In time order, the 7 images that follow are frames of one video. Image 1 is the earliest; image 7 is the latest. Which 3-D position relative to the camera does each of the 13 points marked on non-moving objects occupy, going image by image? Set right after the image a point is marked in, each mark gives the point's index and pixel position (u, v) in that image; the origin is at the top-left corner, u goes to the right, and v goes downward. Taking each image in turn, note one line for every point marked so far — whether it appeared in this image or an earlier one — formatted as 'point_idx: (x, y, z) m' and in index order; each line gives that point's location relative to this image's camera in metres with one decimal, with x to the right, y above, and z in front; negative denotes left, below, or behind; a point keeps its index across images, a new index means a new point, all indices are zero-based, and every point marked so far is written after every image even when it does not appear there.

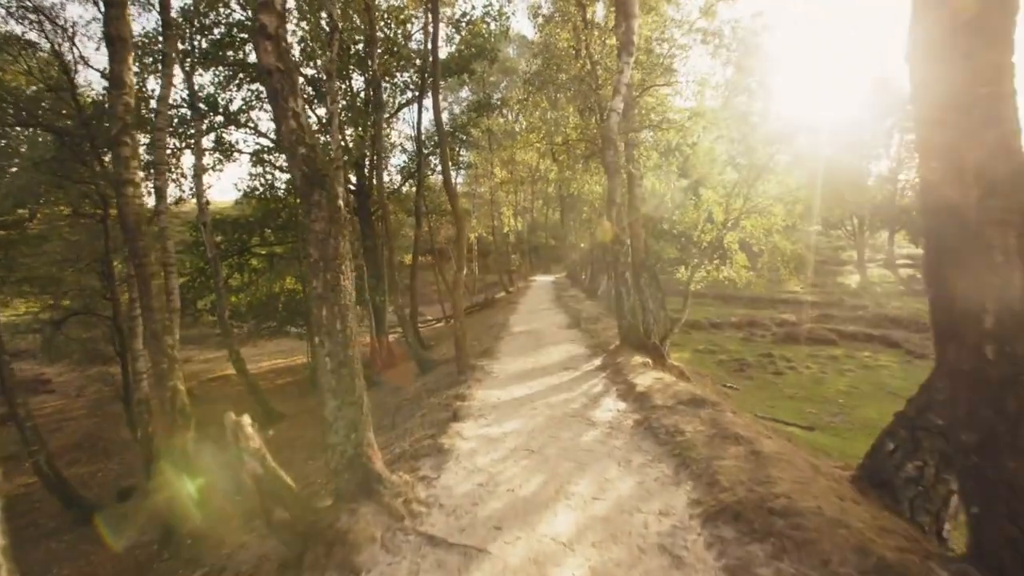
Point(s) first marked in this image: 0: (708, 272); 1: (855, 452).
0: (+6.0, +0.5, +17.2) m
1: (+11.2, -5.3, +18.9) m
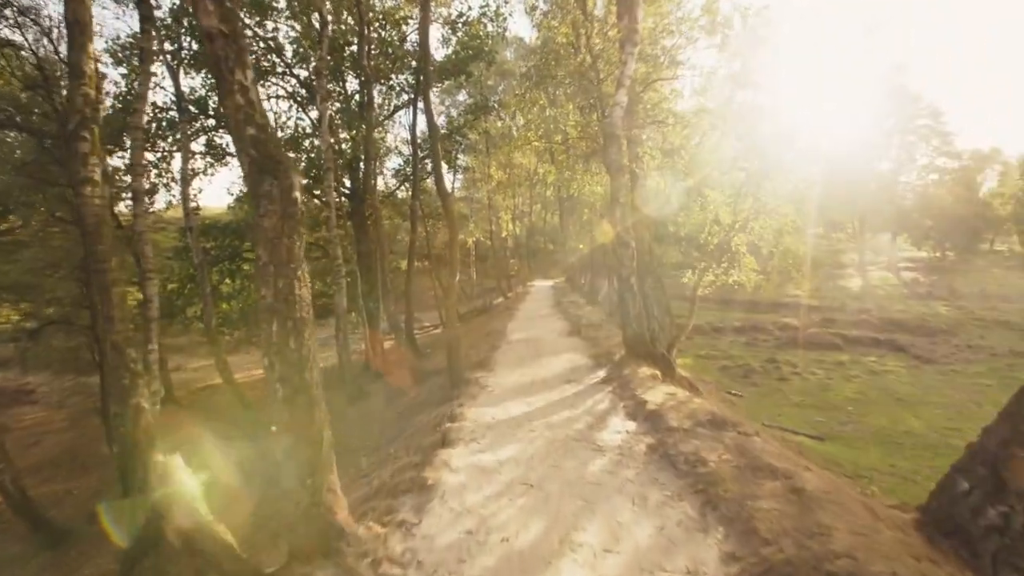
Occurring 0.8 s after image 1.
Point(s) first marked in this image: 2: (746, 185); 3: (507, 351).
0: (+5.9, +0.3, +16.4) m
1: (+11.2, -5.5, +18.1) m
2: (+6.3, +2.9, +15.3) m
3: (-0.1, -1.7, +14.9) m
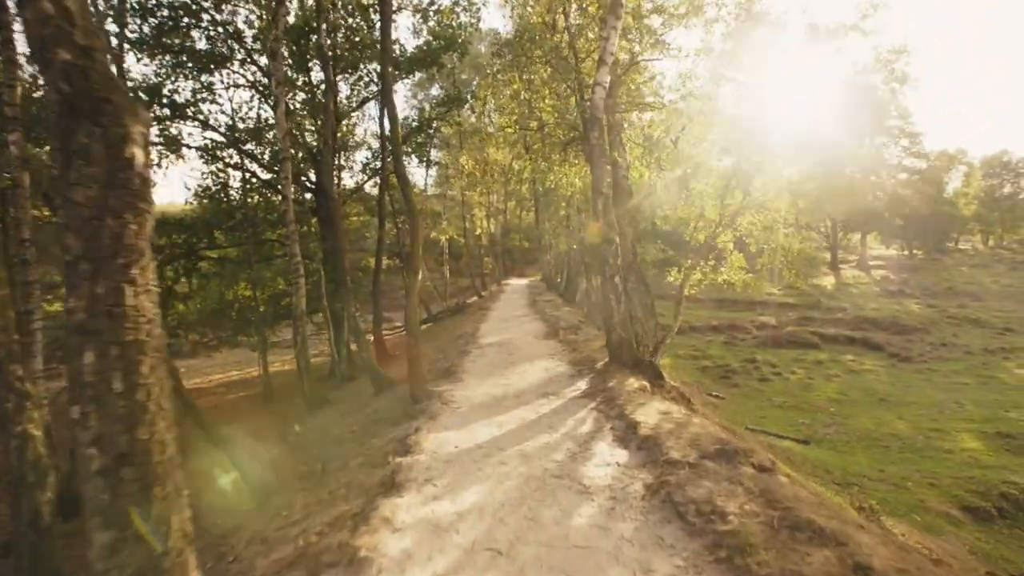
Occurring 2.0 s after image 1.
0: (+5.2, +0.4, +15.5) m
1: (+10.4, -5.4, +17.4) m
2: (+5.6, +2.9, +14.3) m
3: (-0.8, -1.7, +13.7) m
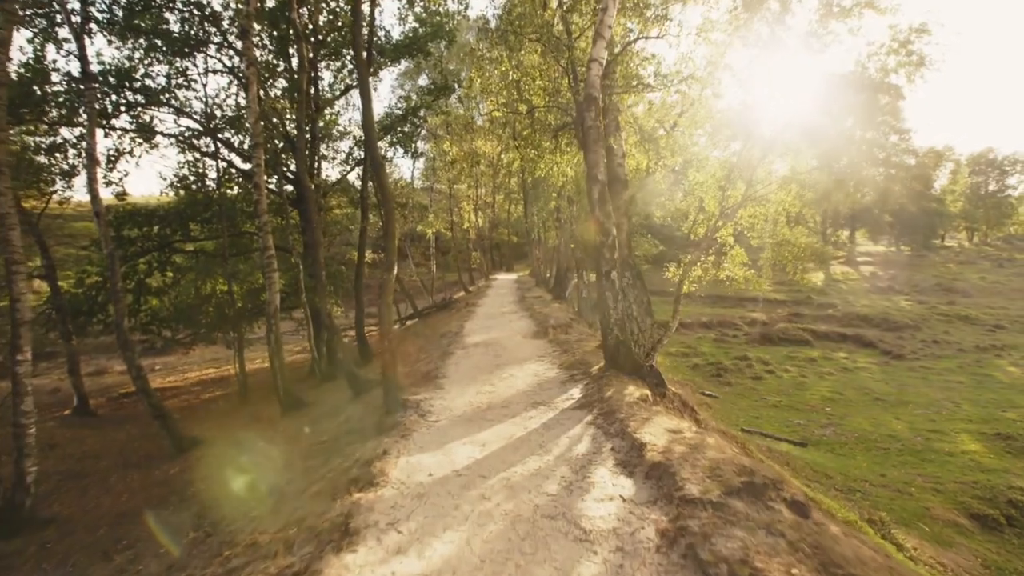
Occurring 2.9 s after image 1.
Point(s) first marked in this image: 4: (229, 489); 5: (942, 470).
0: (+4.9, +0.5, +14.6) m
1: (+10.0, -5.3, +16.7) m
2: (+5.3, +3.0, +13.5) m
3: (-1.1, -1.6, +12.7) m
4: (-4.6, -3.3, +9.4) m
5: (+12.8, -5.4, +17.2) m
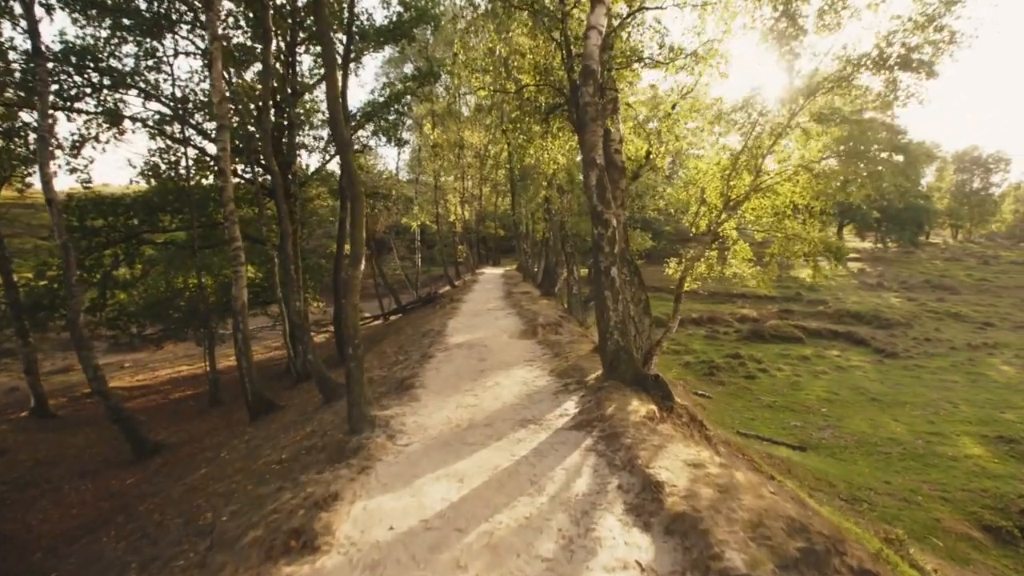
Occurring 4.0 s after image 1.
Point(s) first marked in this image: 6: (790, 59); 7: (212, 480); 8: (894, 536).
0: (+4.5, +0.5, +13.6) m
1: (+9.6, -5.3, +15.9) m
2: (+5.0, +3.1, +12.5) m
3: (-1.4, -1.5, +11.6) m
4: (-4.8, -3.2, +8.2) m
5: (+12.4, -5.4, +16.5) m
6: (+5.3, +4.4, +11.1) m
7: (-5.0, -3.2, +9.7) m
8: (+7.3, -4.7, +11.1) m
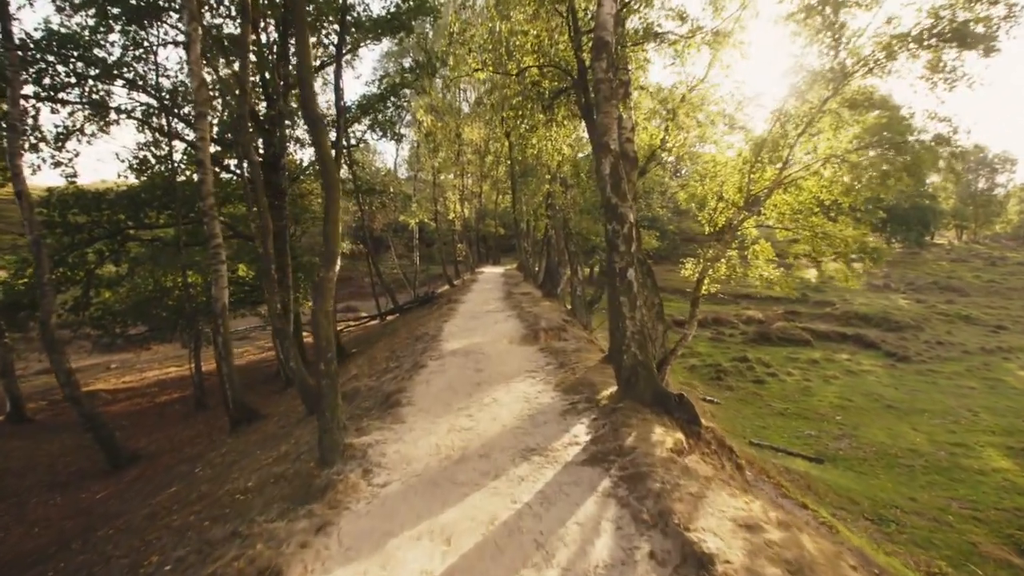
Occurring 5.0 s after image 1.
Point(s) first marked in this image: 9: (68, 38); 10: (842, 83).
0: (+4.6, +0.5, +12.6) m
1: (+9.6, -5.4, +14.8) m
2: (+5.0, +3.0, +11.4) m
3: (-1.4, -1.5, +10.6) m
4: (-4.8, -3.3, +7.2) m
5: (+12.4, -5.5, +15.4) m
6: (+5.4, +4.4, +10.1) m
7: (-5.0, -3.2, +8.6) m
8: (+7.3, -4.8, +10.0) m
9: (-14.2, +8.0, +18.6) m
10: (+6.0, +3.7, +10.5) m
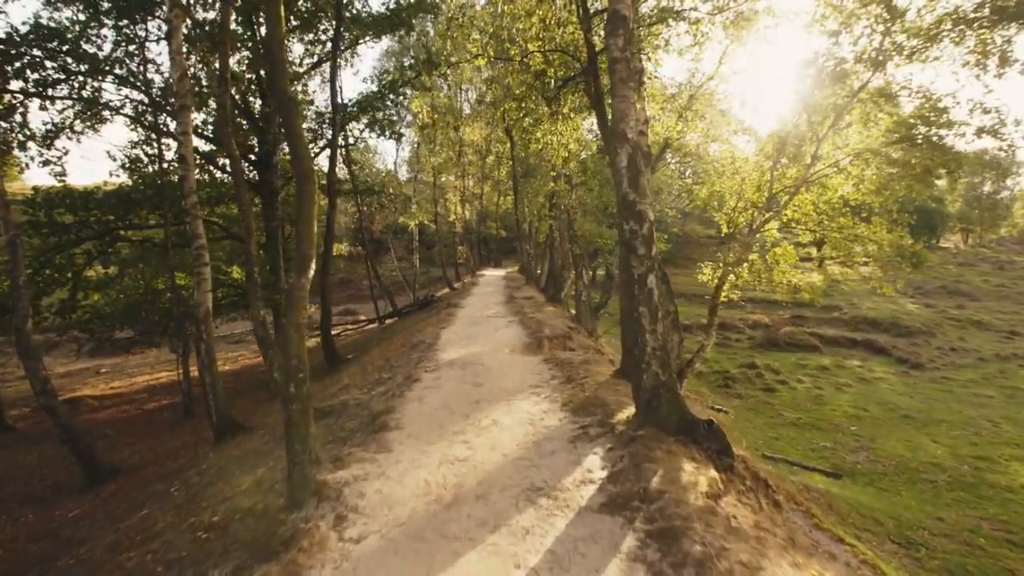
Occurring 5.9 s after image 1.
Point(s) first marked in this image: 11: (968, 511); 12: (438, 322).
0: (+4.6, +0.3, +11.7) m
1: (+9.6, -5.5, +13.9) m
2: (+5.1, +2.9, +10.6) m
3: (-1.3, -1.6, +9.7) m
4: (-4.8, -3.3, +6.3) m
5: (+12.4, -5.6, +14.5) m
6: (+5.4, +4.2, +9.2) m
7: (-5.0, -3.3, +7.7) m
8: (+7.3, -4.9, +9.1) m
9: (-14.2, +7.9, +17.8) m
10: (+6.0, +3.6, +9.7) m
11: (+11.5, -5.6, +14.6) m
12: (-2.4, -1.1, +19.3) m
